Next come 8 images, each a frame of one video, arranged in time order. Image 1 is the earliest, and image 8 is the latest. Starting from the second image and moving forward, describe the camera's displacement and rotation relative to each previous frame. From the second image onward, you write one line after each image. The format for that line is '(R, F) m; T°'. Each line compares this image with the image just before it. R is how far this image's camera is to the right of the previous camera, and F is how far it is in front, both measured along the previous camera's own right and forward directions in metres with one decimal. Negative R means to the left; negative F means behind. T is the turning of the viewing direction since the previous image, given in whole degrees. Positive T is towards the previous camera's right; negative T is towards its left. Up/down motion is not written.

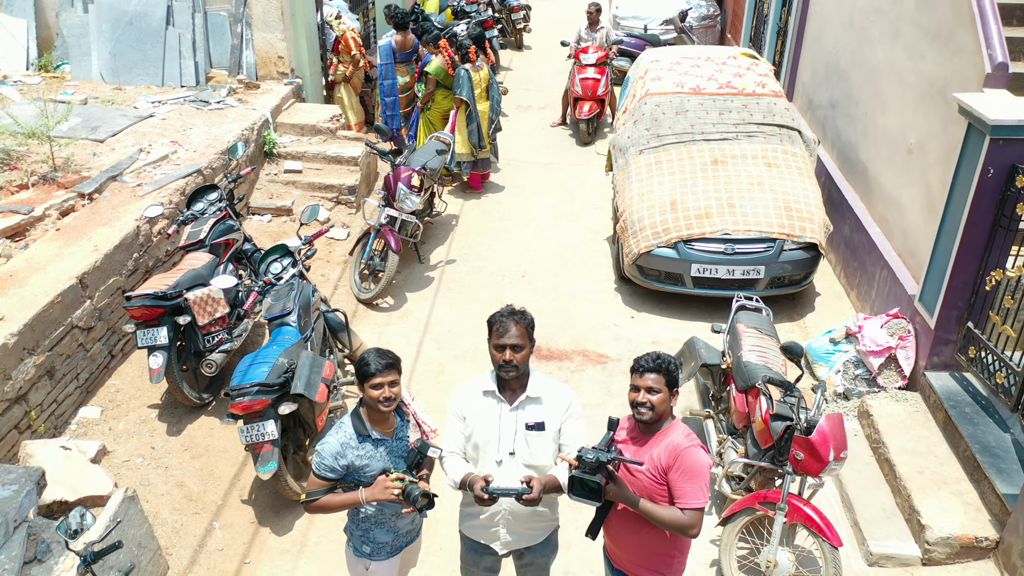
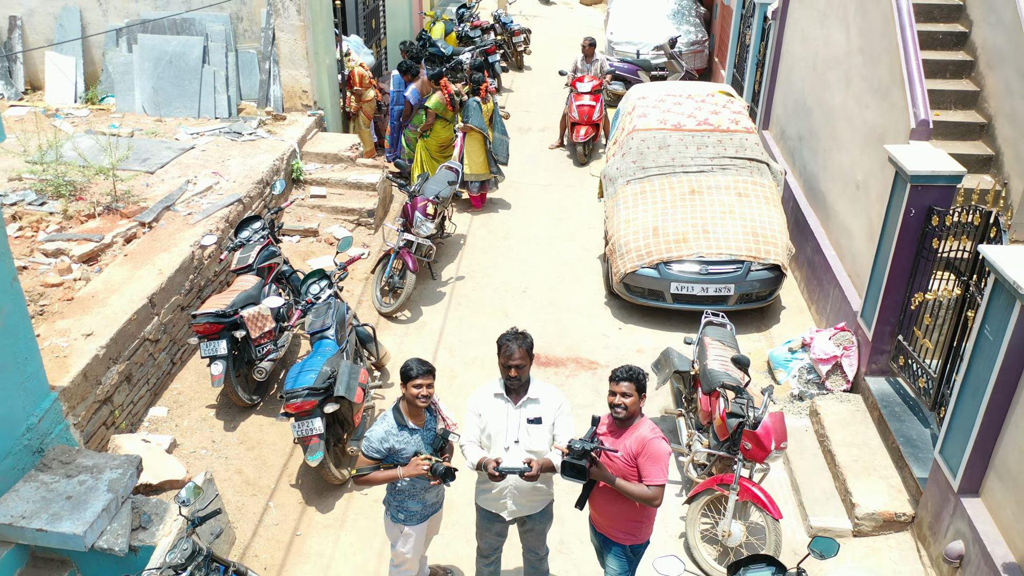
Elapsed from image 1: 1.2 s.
(0.0, -0.9) m; 0°
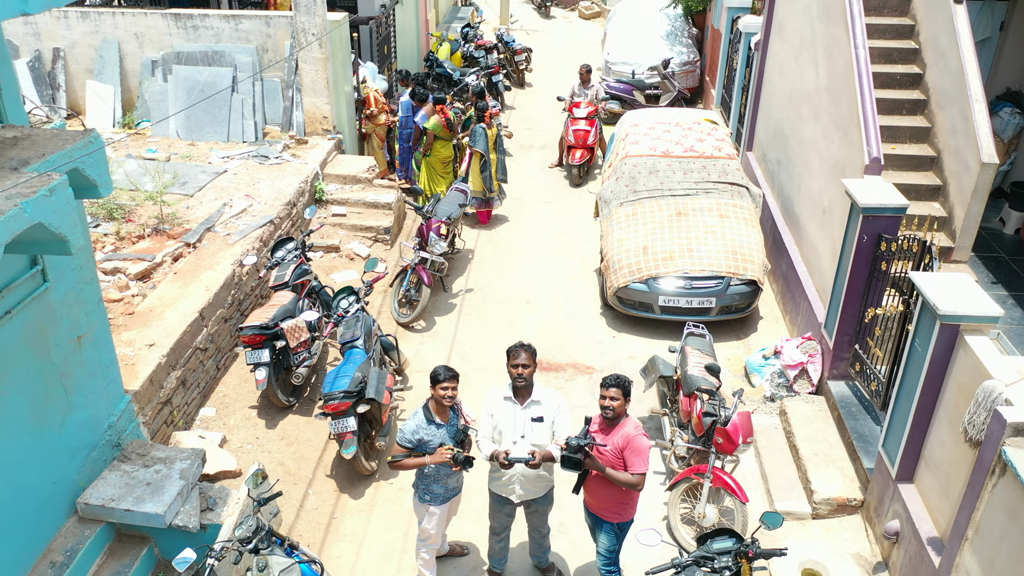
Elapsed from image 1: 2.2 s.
(0.0, -0.8) m; 0°
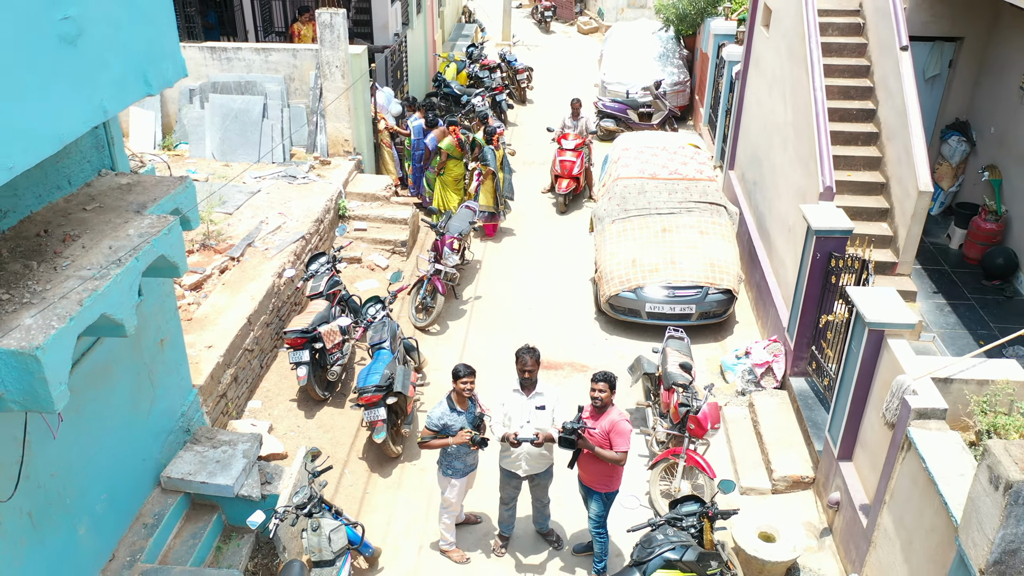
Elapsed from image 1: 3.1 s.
(0.0, -1.0) m; 0°
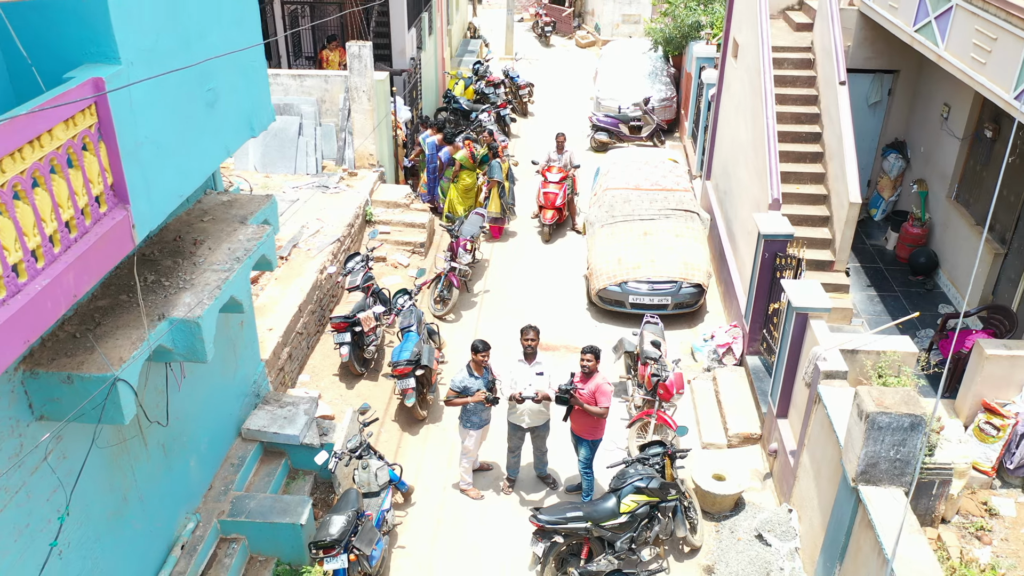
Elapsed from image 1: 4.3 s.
(0.0, -1.6) m; 0°
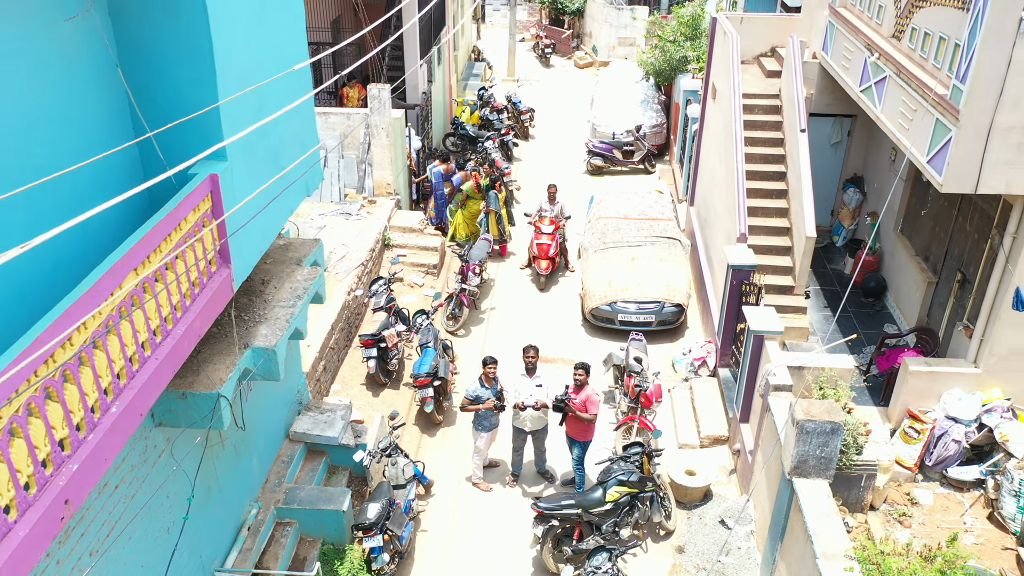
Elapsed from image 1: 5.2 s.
(0.0, -1.4) m; 0°
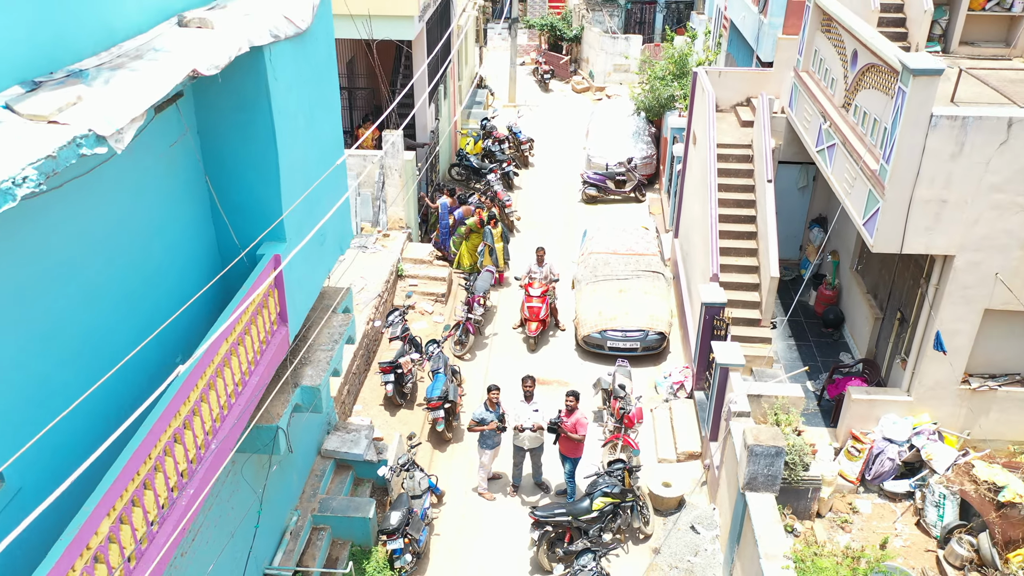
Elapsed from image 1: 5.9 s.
(0.0, -1.4) m; 0°
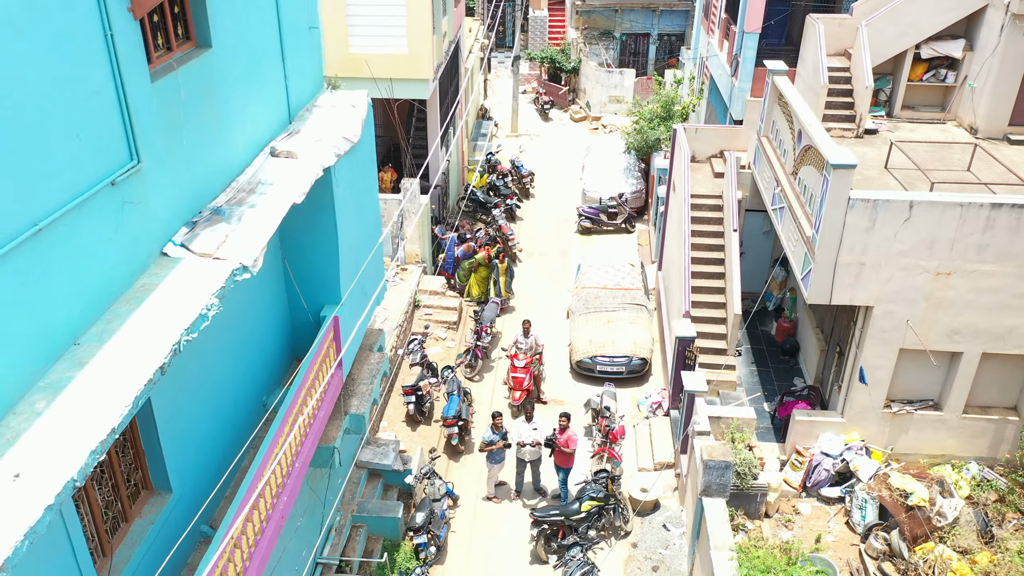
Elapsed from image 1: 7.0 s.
(0.0, -2.0) m; 0°
